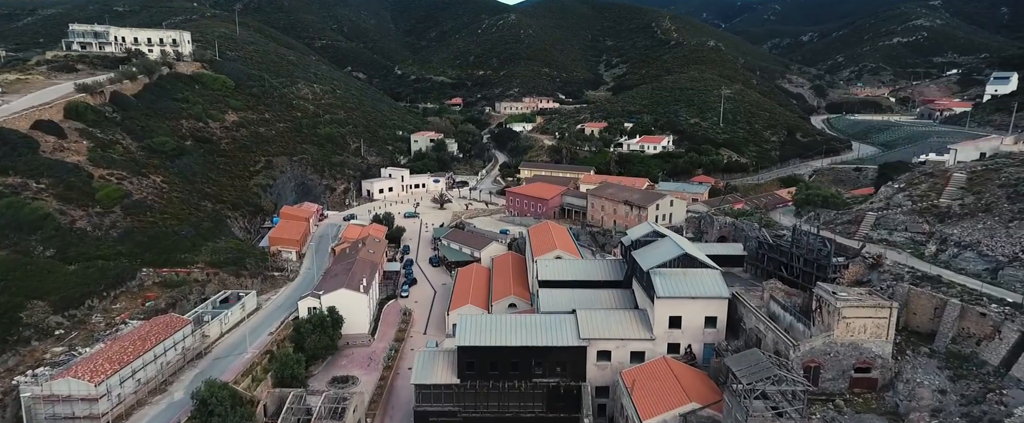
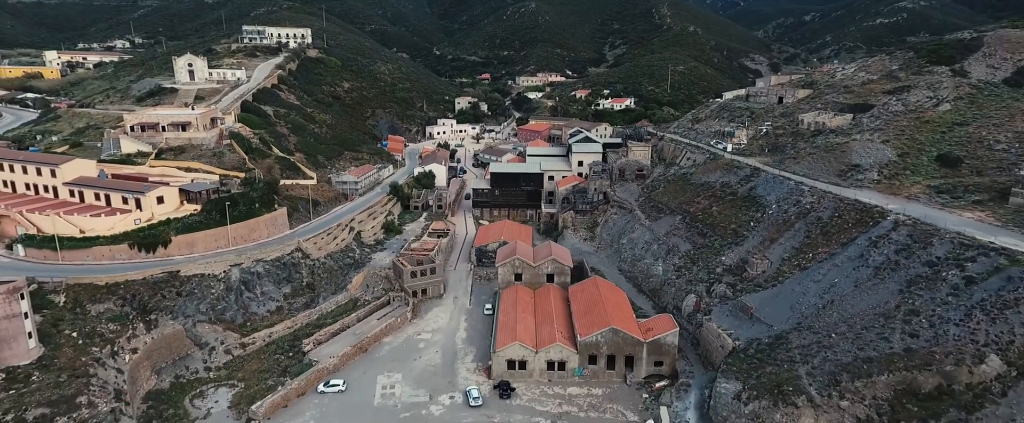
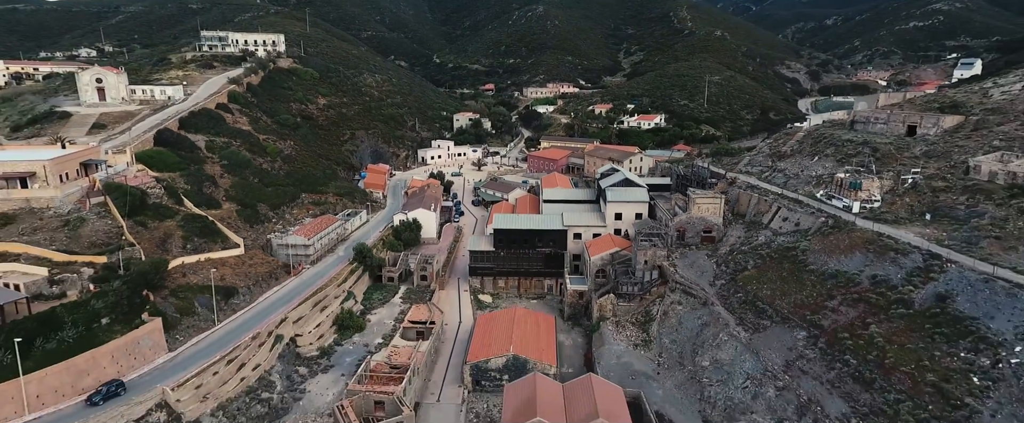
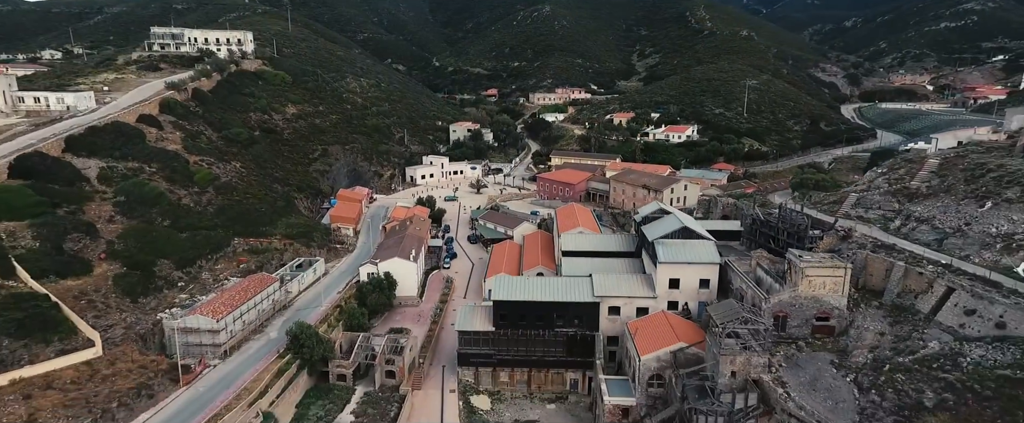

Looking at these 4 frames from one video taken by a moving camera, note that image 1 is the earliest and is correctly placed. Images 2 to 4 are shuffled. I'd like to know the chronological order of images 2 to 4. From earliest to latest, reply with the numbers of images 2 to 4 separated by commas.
4, 3, 2
